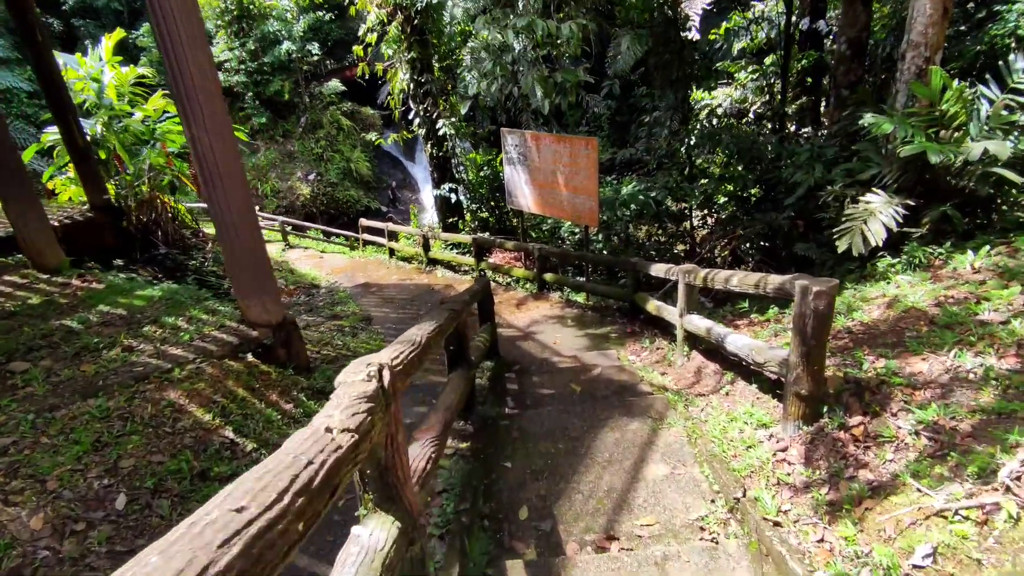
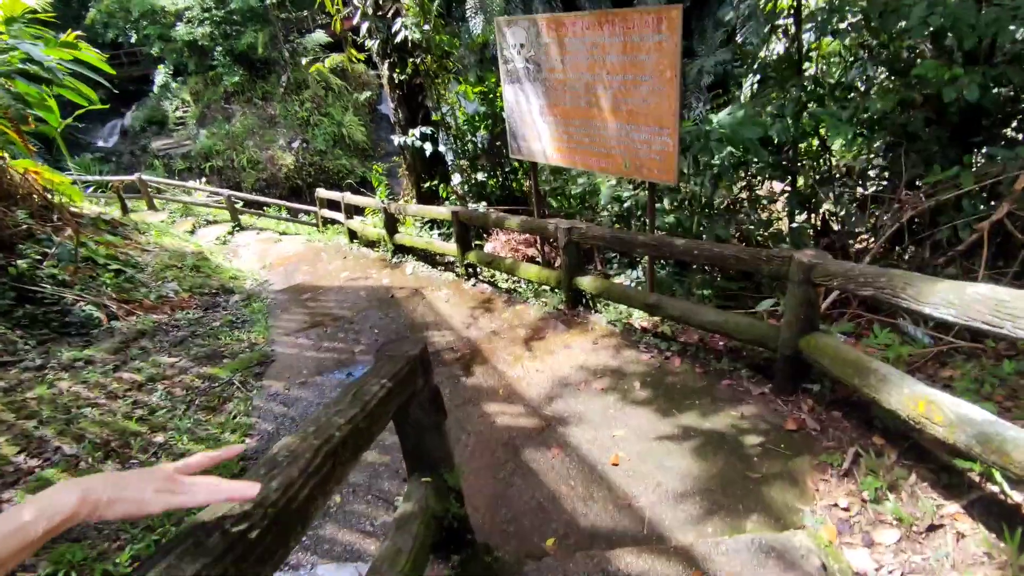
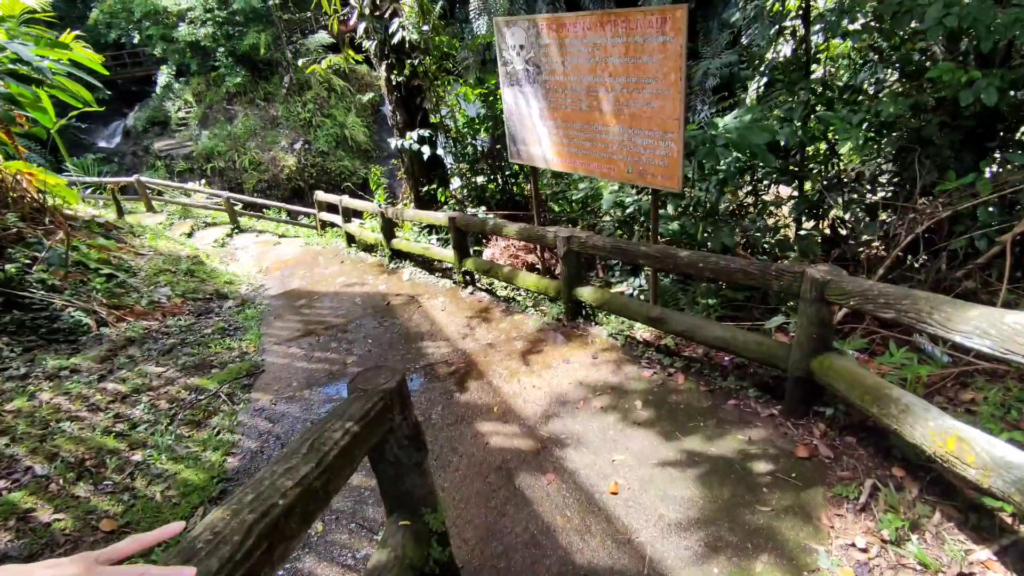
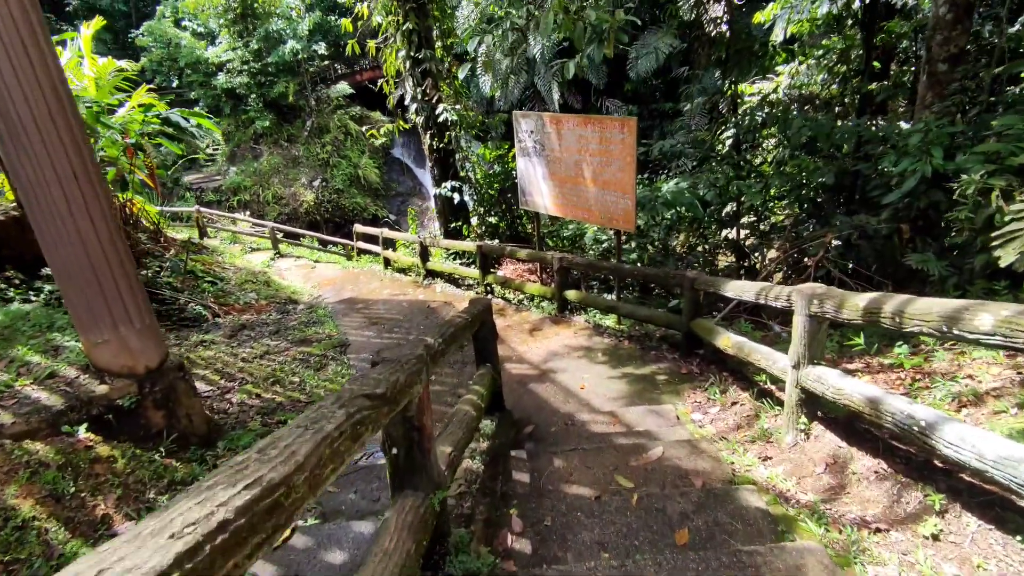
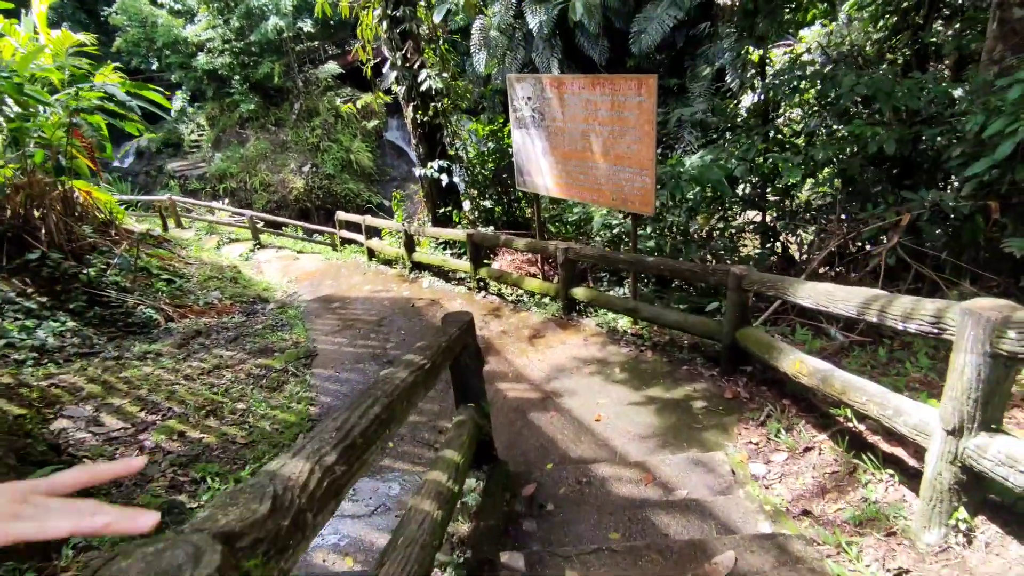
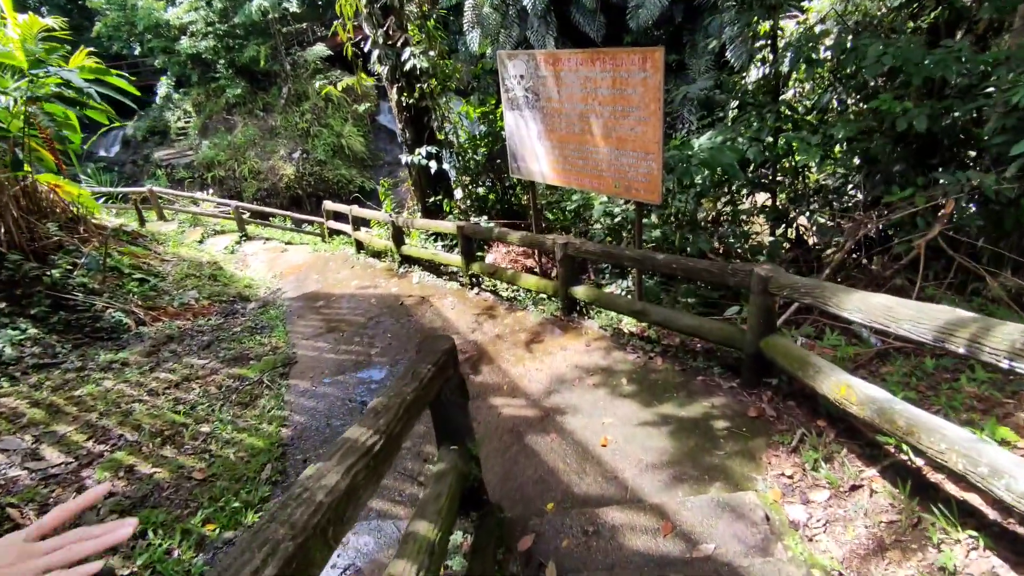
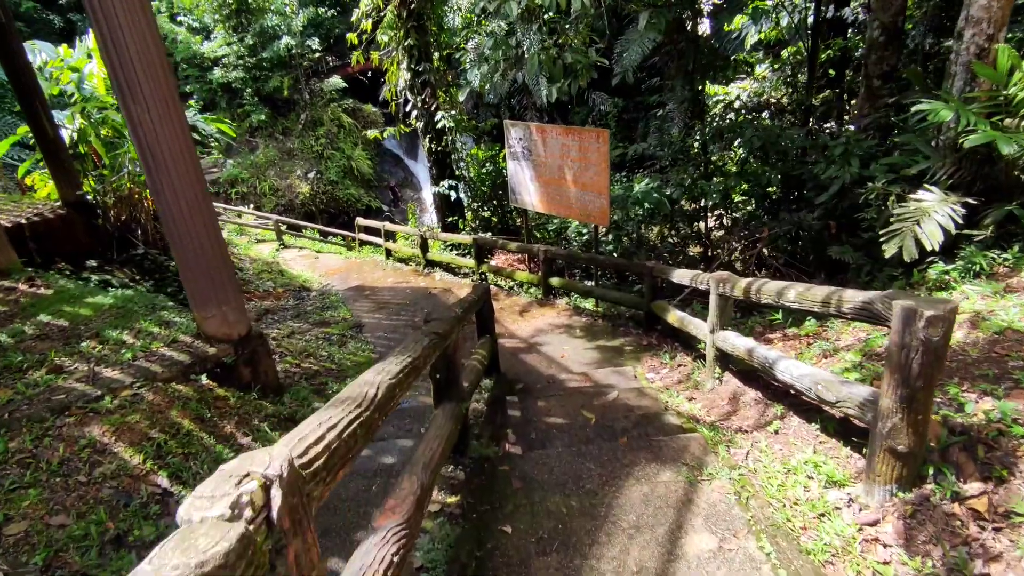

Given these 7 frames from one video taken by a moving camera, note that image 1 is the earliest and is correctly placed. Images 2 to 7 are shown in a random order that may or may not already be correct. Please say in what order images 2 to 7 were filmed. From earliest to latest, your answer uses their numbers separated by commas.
7, 4, 5, 6, 2, 3
